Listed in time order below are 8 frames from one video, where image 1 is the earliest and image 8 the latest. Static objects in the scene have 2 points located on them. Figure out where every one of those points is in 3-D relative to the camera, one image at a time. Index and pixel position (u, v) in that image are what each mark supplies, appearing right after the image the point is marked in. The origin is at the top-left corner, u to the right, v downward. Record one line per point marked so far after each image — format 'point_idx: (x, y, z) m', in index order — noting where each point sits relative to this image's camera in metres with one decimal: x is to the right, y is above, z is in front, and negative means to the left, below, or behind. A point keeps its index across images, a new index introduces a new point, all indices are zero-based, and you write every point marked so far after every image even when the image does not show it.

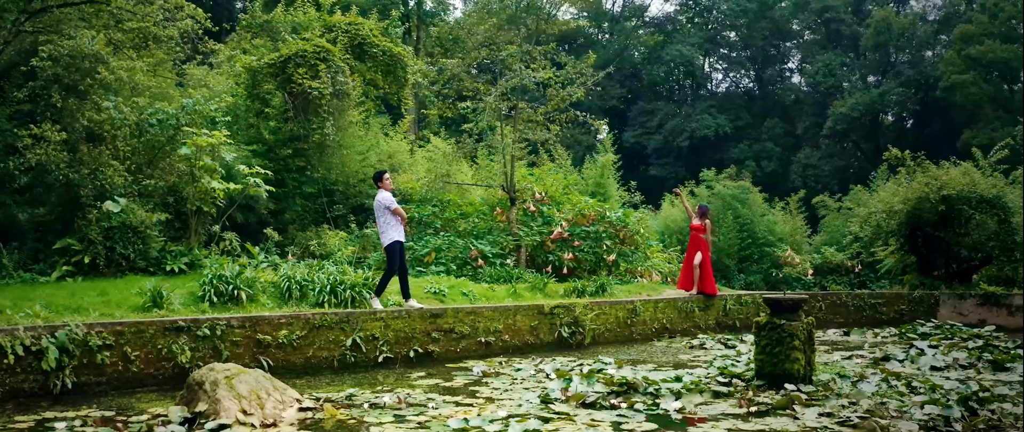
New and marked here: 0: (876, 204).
0: (+6.1, +0.2, +12.8) m
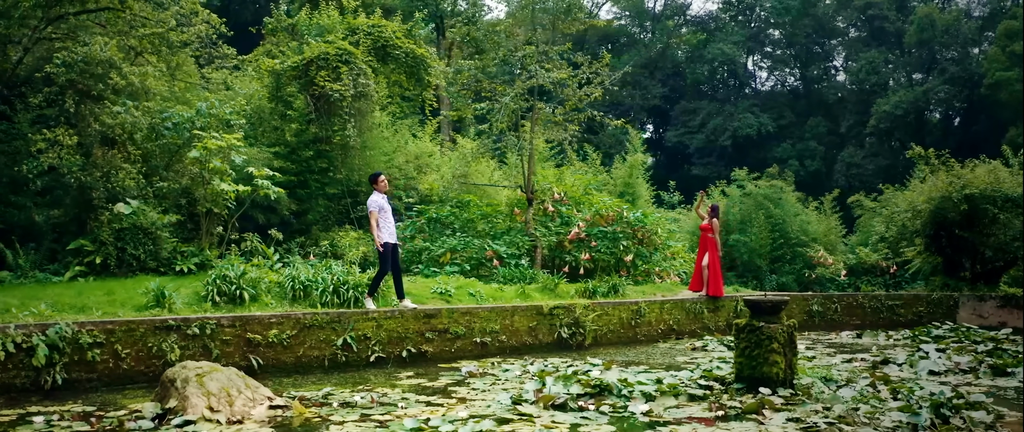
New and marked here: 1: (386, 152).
0: (+6.3, +0.2, +12.5) m
1: (-2.4, +1.4, +16.4) m
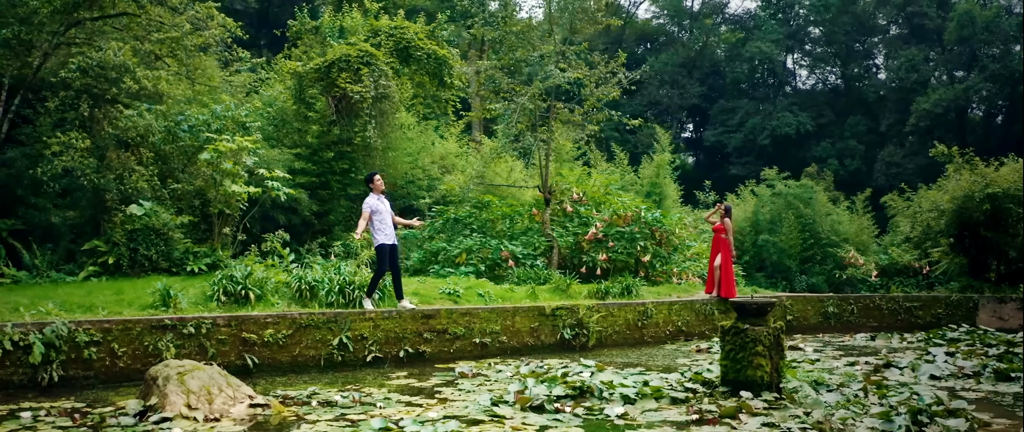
0: (+6.5, +0.2, +12.2) m
1: (-2.0, +1.4, +16.5) m
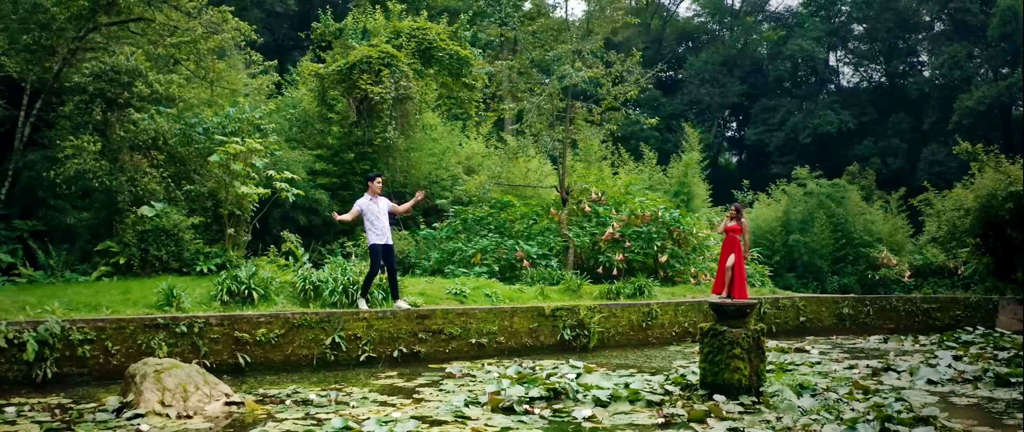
0: (+6.7, +0.2, +11.8) m
1: (-1.6, +1.4, +16.5) m
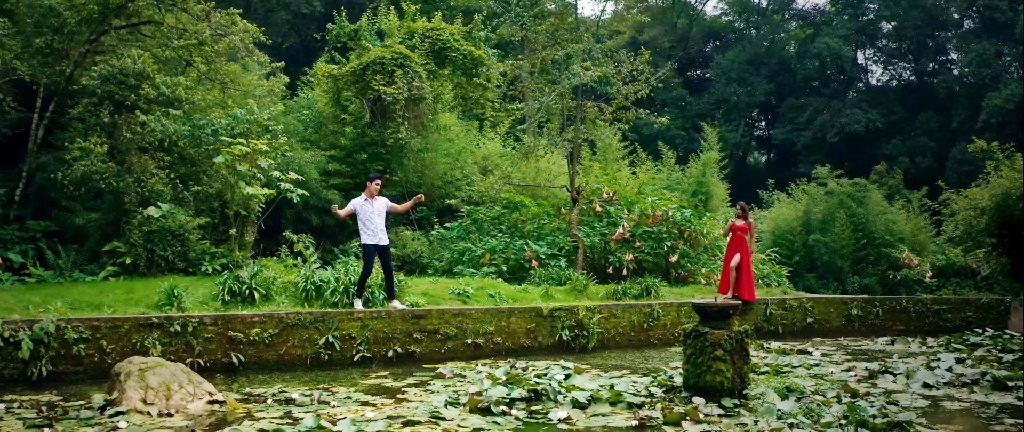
0: (+6.8, +0.2, +11.6) m
1: (-1.4, +1.4, +16.6) m
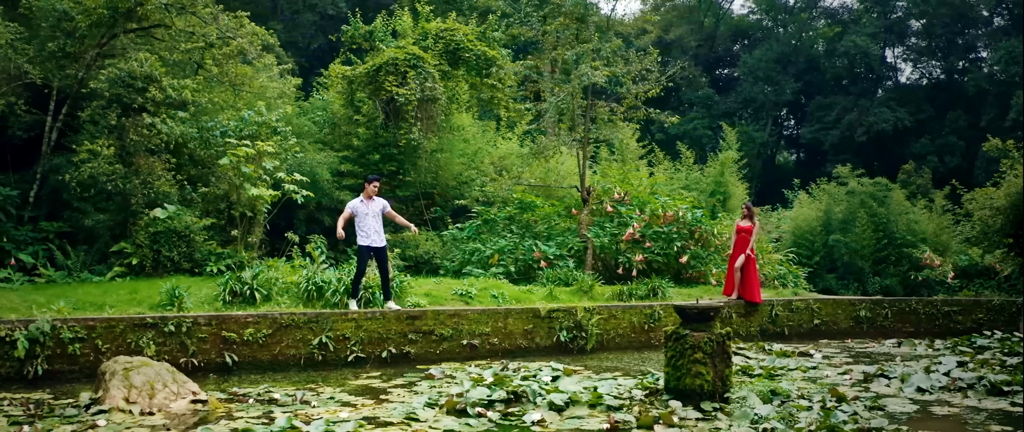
0: (+6.9, +0.2, +11.4) m
1: (-1.2, +1.3, +16.6) m
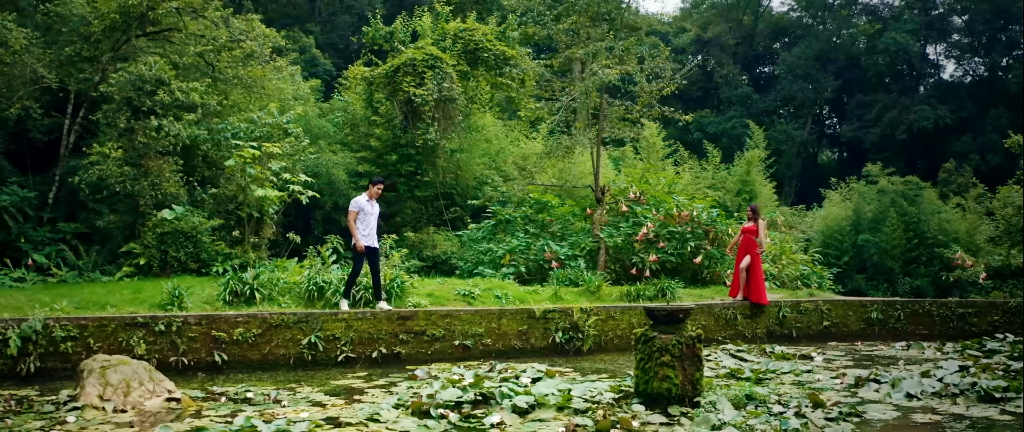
0: (+7.0, +0.2, +11.0) m
1: (-0.8, +1.3, +16.6) m
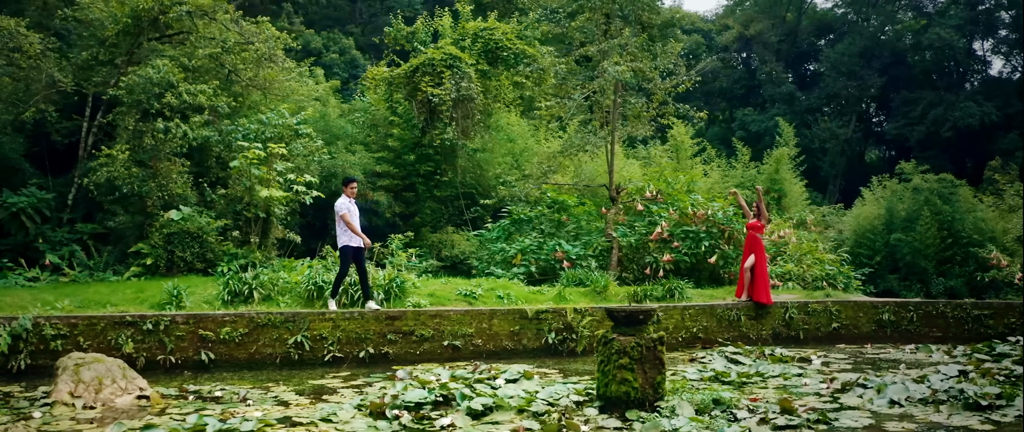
0: (+7.1, +0.2, +10.6) m
1: (-0.5, +1.4, +16.6) m
